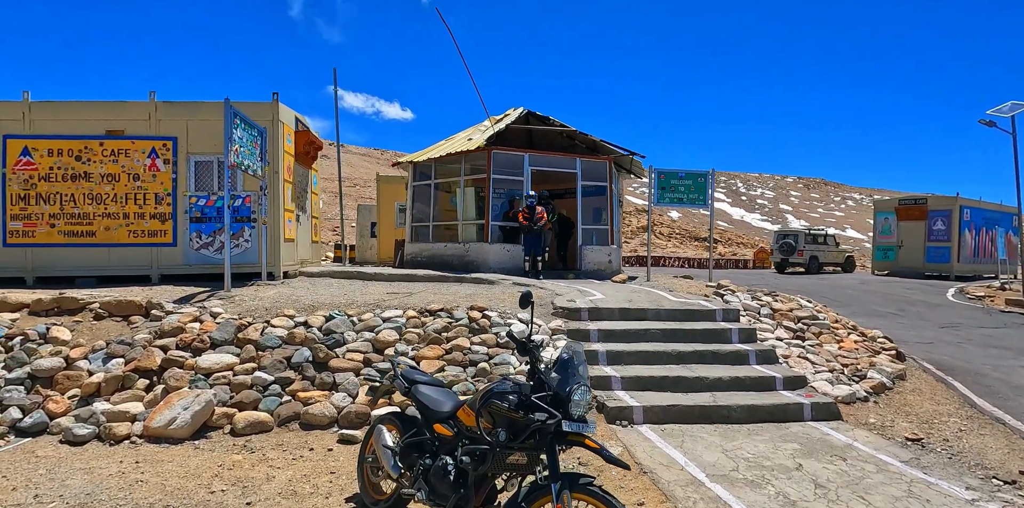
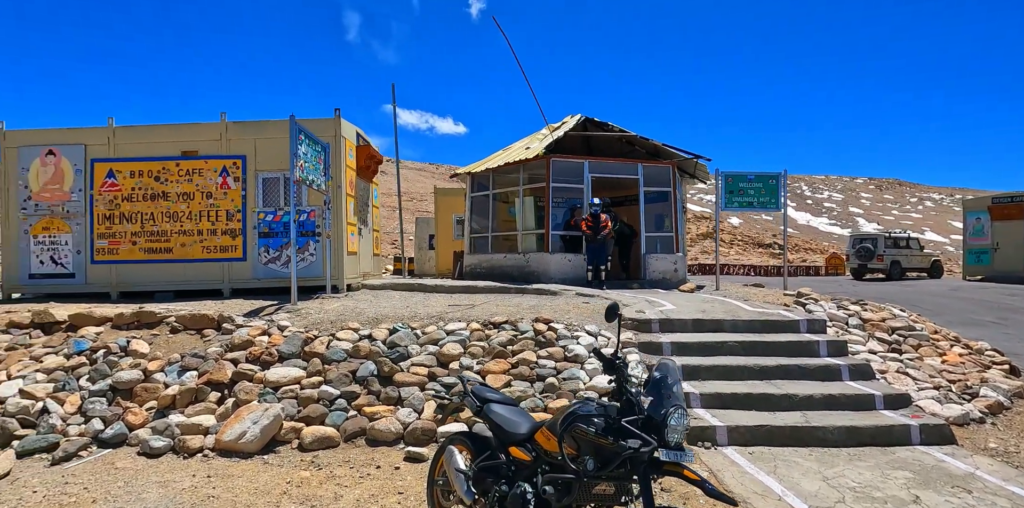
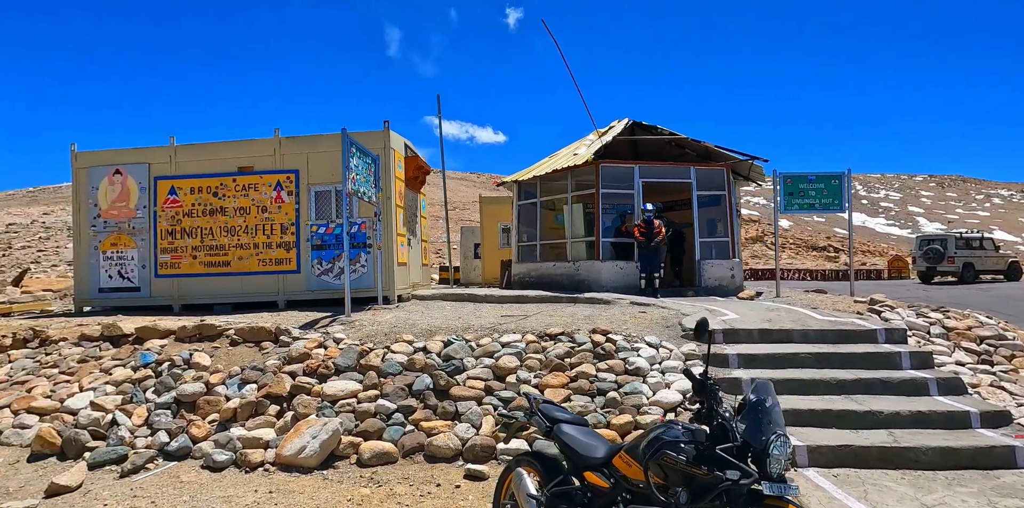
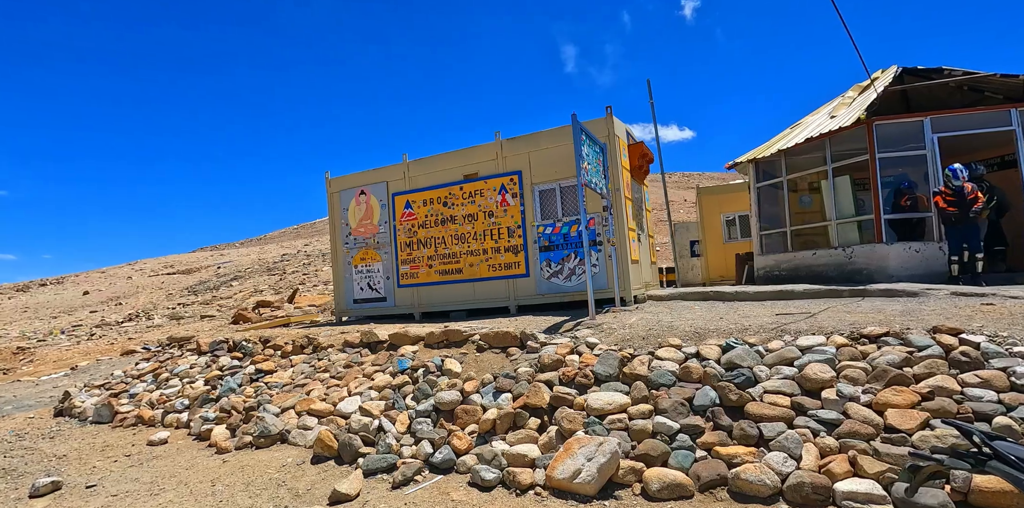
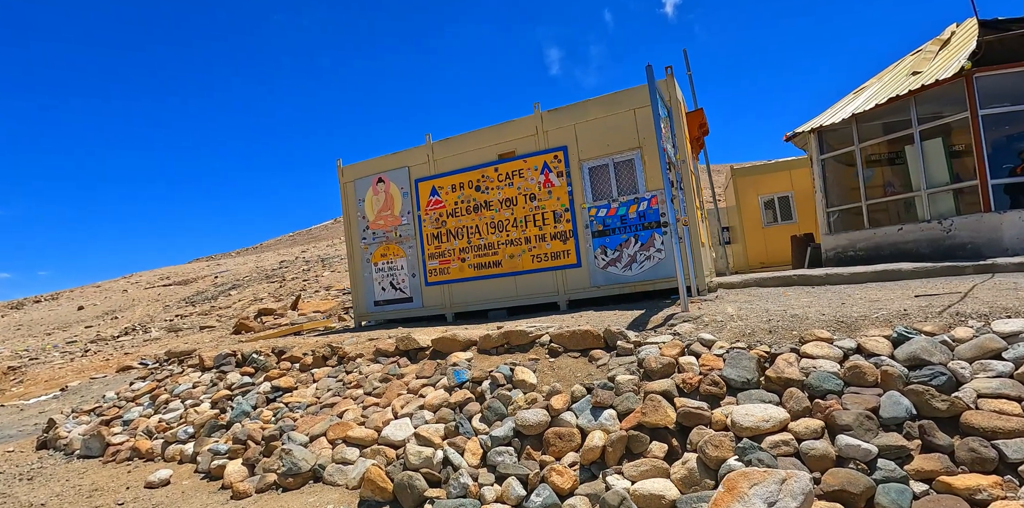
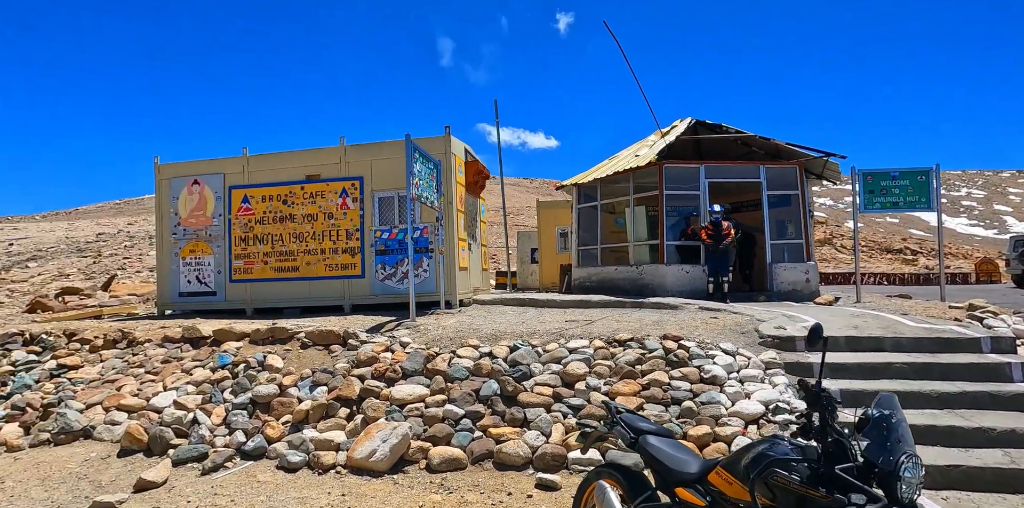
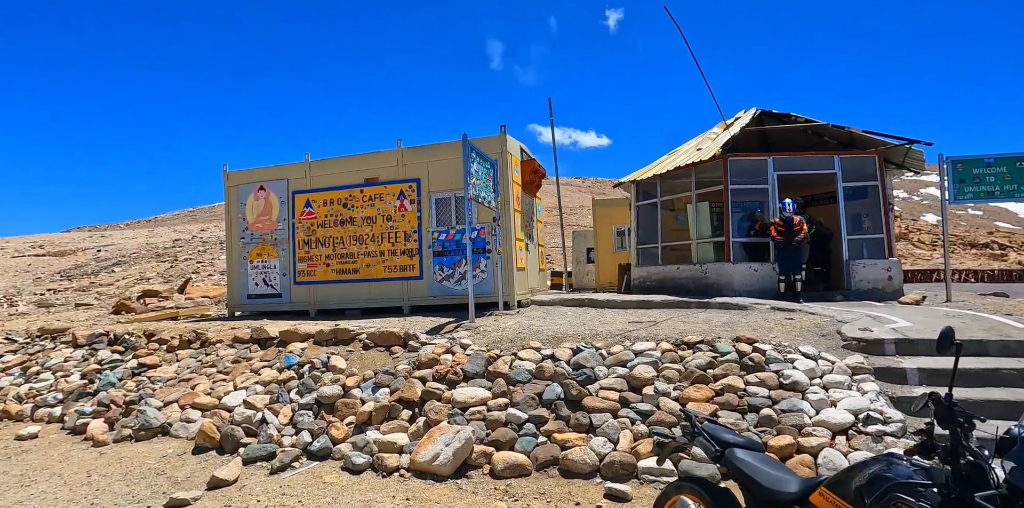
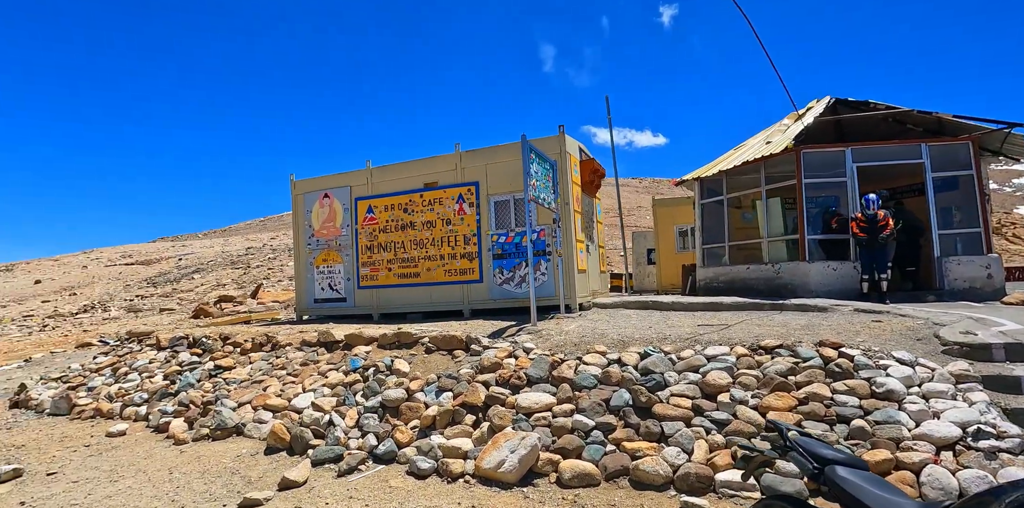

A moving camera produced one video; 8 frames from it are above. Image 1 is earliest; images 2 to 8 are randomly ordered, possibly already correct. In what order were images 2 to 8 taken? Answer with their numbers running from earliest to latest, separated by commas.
2, 3, 6, 7, 8, 4, 5
